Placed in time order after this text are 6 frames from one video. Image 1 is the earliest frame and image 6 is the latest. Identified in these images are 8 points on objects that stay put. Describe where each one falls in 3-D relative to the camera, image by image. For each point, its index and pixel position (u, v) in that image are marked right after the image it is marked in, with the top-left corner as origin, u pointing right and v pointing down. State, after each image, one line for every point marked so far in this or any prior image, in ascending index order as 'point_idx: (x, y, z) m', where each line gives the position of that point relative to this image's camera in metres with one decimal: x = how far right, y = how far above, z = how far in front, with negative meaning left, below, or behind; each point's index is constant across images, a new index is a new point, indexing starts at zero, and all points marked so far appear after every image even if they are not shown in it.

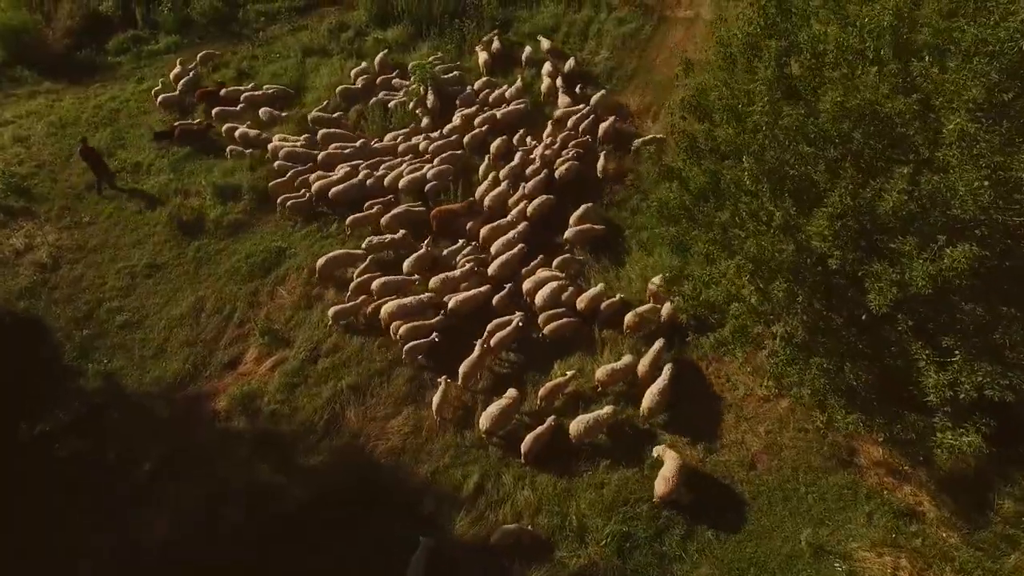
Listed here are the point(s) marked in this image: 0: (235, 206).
0: (-5.1, +1.5, +11.6) m
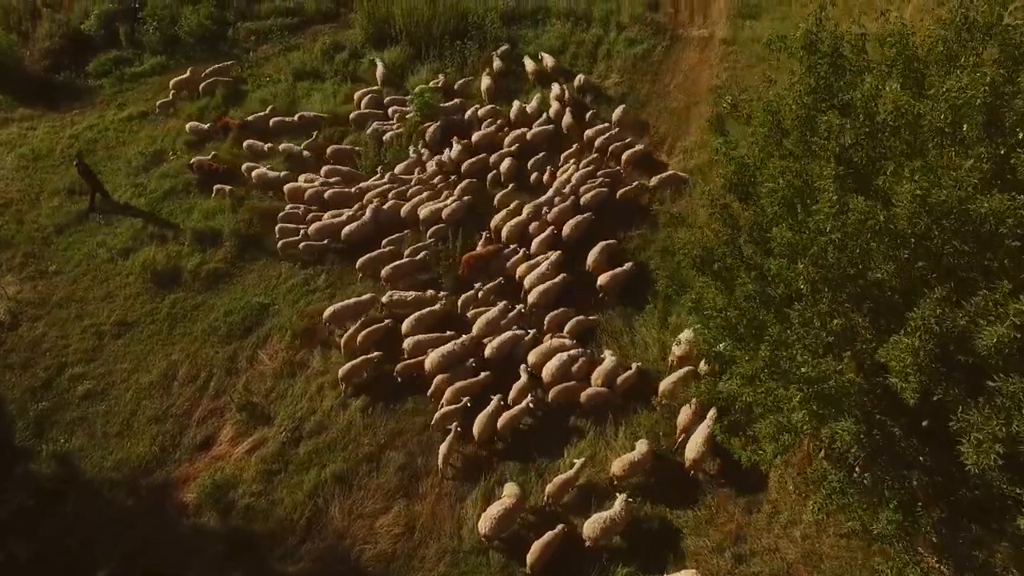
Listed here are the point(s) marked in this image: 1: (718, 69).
0: (-5.0, +0.6, +10.6) m
1: (+5.0, +5.4, +15.4) m
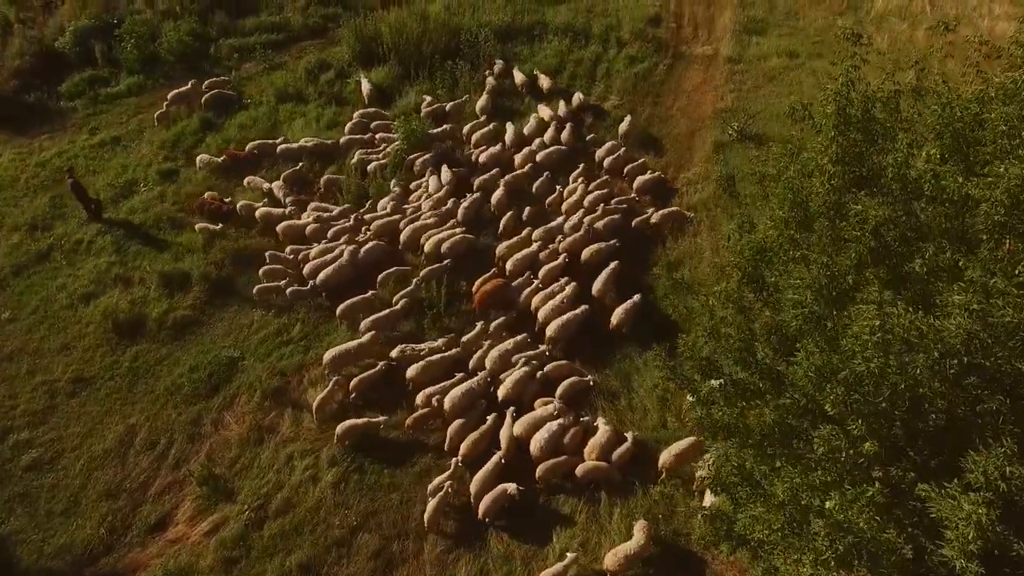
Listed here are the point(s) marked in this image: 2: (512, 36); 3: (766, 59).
0: (-5.2, -0.2, +9.9) m
1: (+4.9, +4.6, +14.6) m
2: (0.0, +6.6, +16.4) m
3: (+6.3, +5.7, +15.7) m
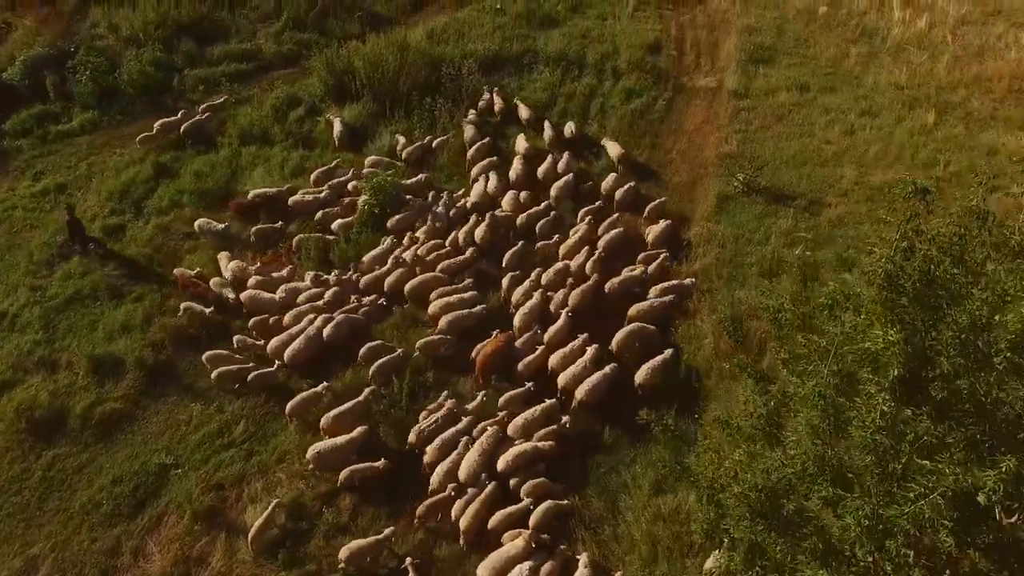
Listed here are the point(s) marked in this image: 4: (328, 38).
0: (-5.5, -1.4, +8.7) m
1: (+4.5, +3.4, +13.4) m
2: (-0.3, +5.4, +15.2) m
3: (+6.0, +4.5, +14.5) m
4: (-4.8, +6.5, +16.4) m
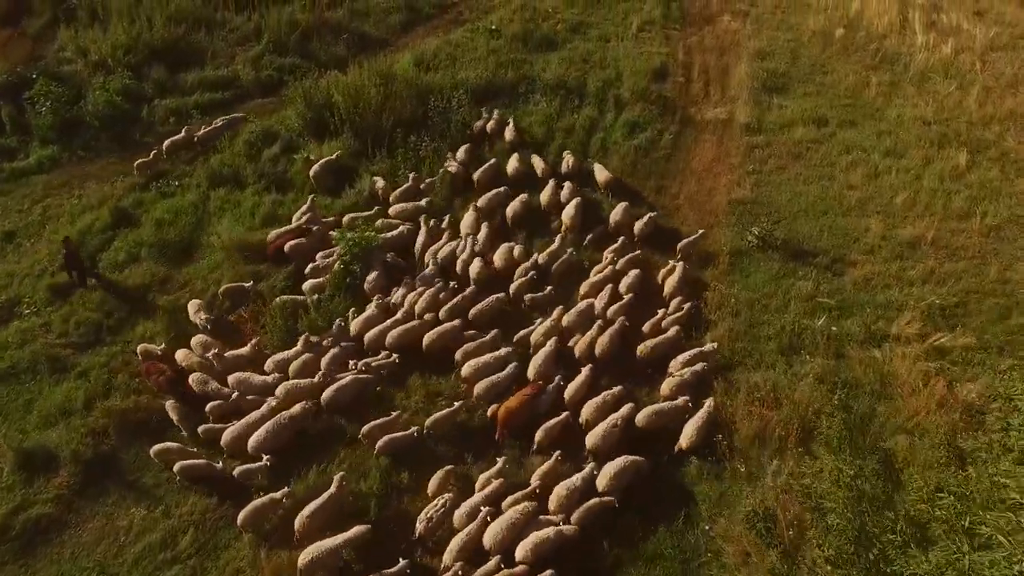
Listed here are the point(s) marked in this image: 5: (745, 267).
0: (-5.7, -2.4, +7.6) m
1: (+4.4, +2.3, +12.3) m
2: (-0.4, +4.3, +14.2) m
3: (+5.9, +3.4, +13.4) m
4: (-4.9, +5.5, +15.3) m
5: (+3.8, +0.4, +10.2) m
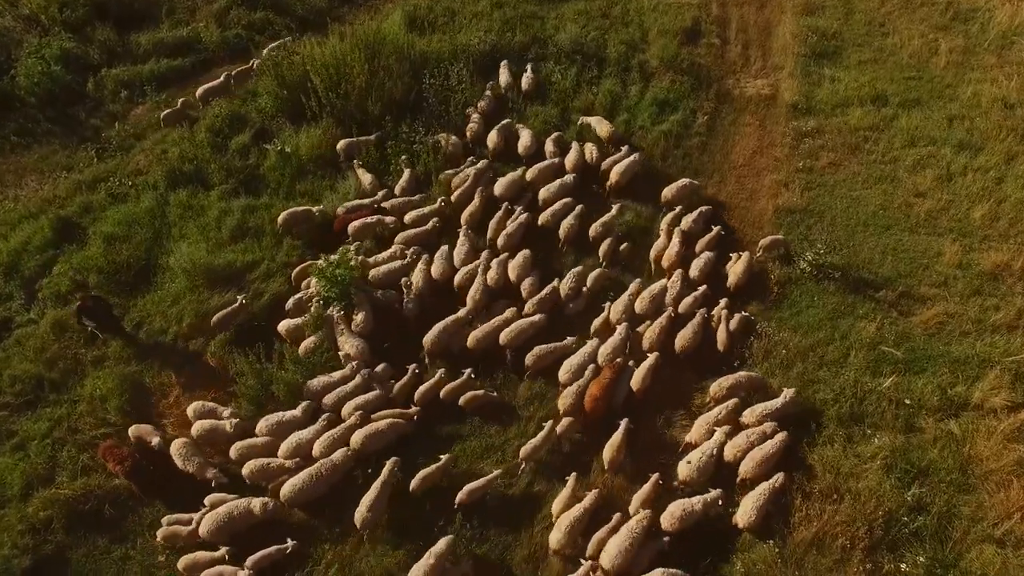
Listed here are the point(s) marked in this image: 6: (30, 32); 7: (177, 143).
0: (-5.5, -3.2, +6.5) m
1: (+4.6, +2.0, +10.5) m
2: (-0.3, +4.3, +12.1) m
3: (+6.0, +3.3, +11.5) m
4: (-4.7, +5.6, +13.1) m
5: (+3.9, -0.2, +8.7) m
6: (-9.4, +5.0, +12.3) m
7: (-5.6, +2.4, +10.7) m
